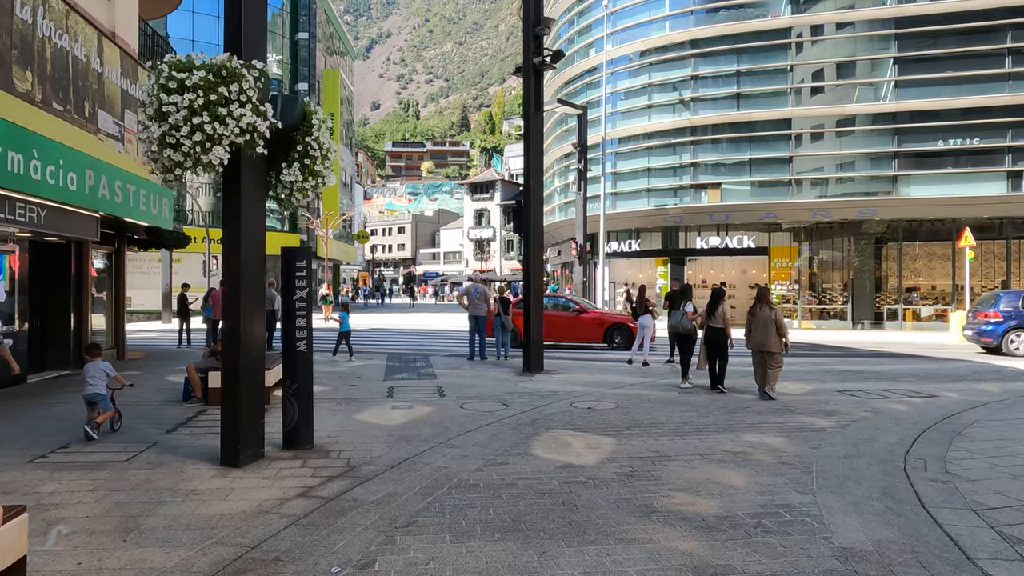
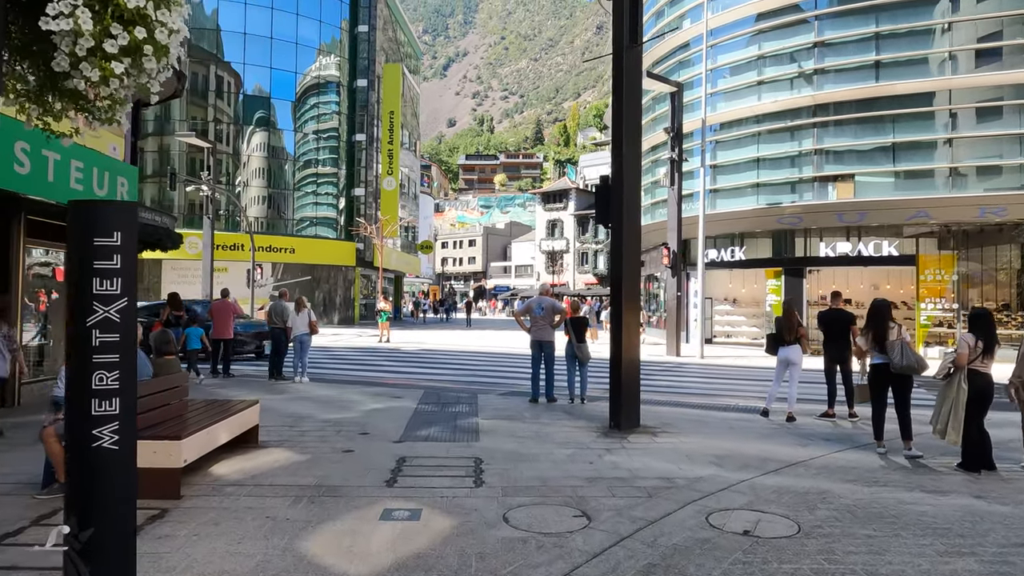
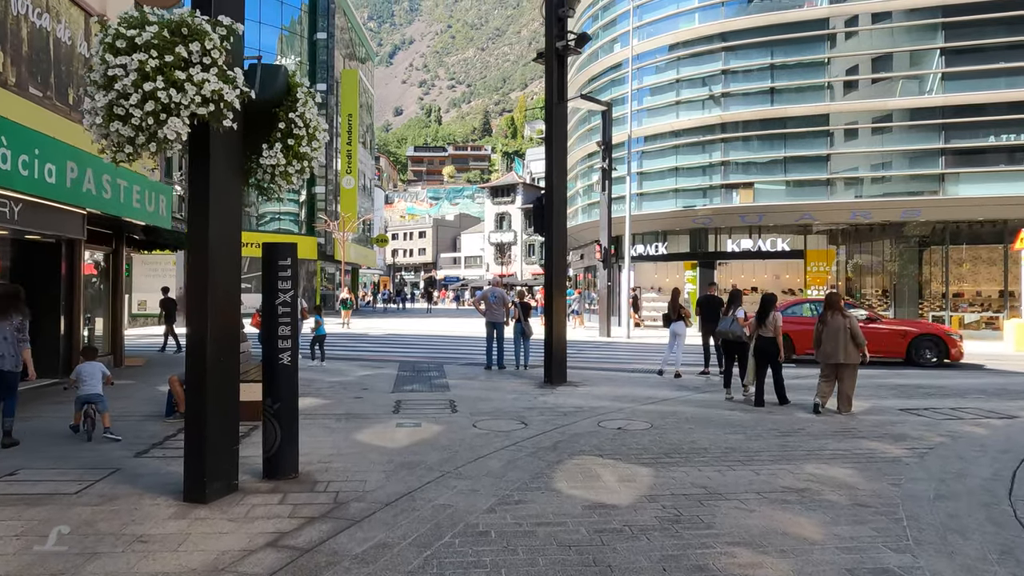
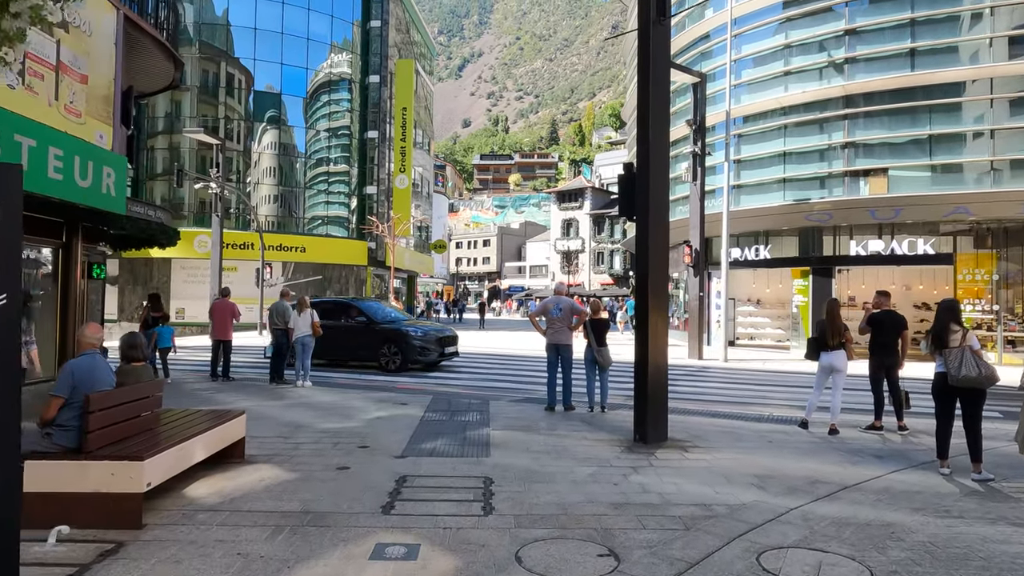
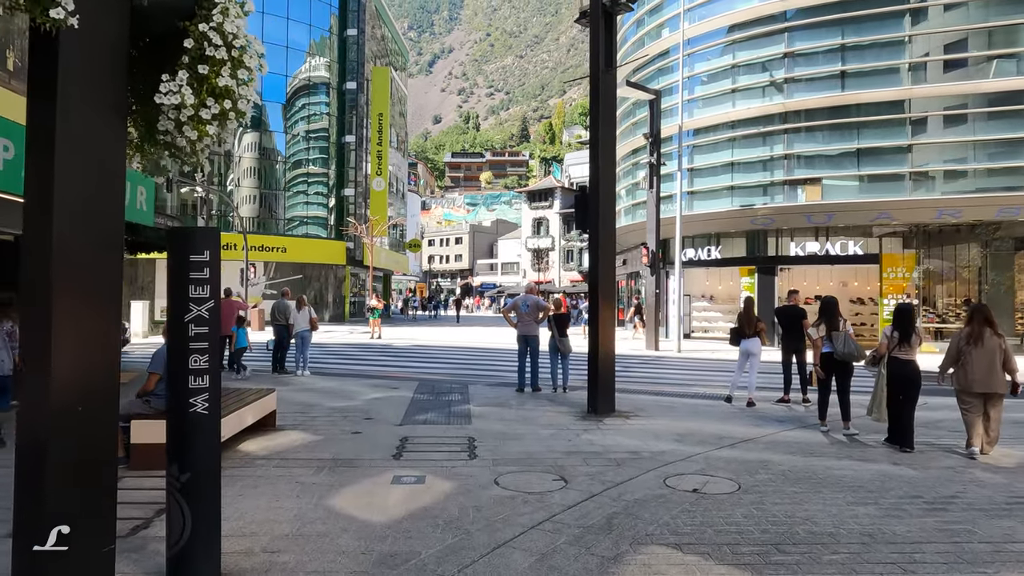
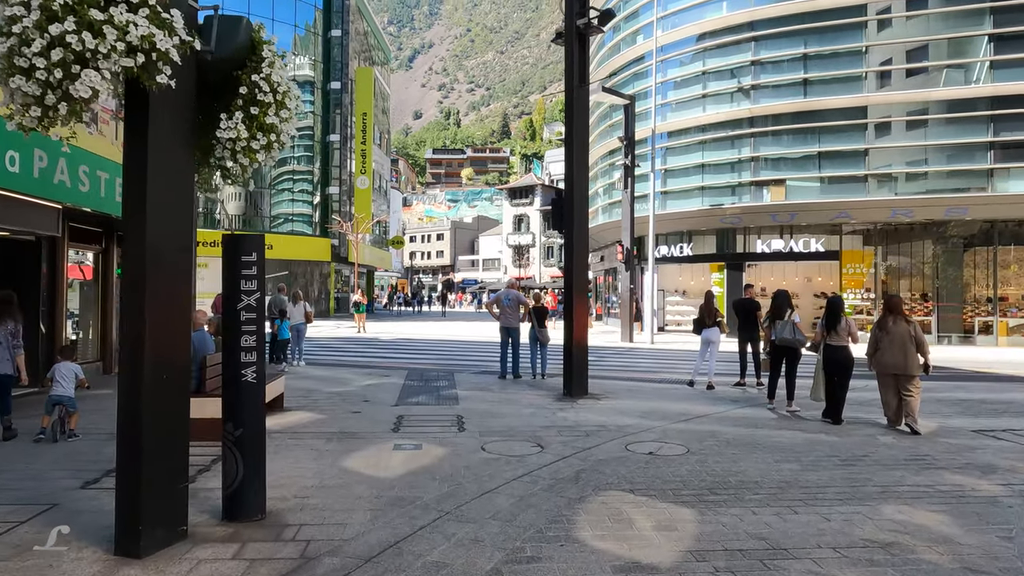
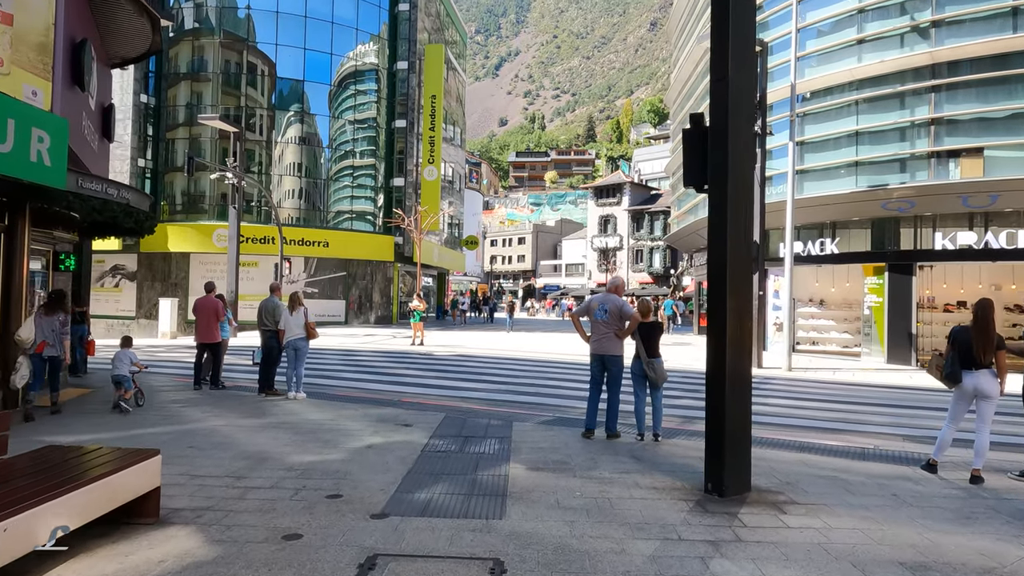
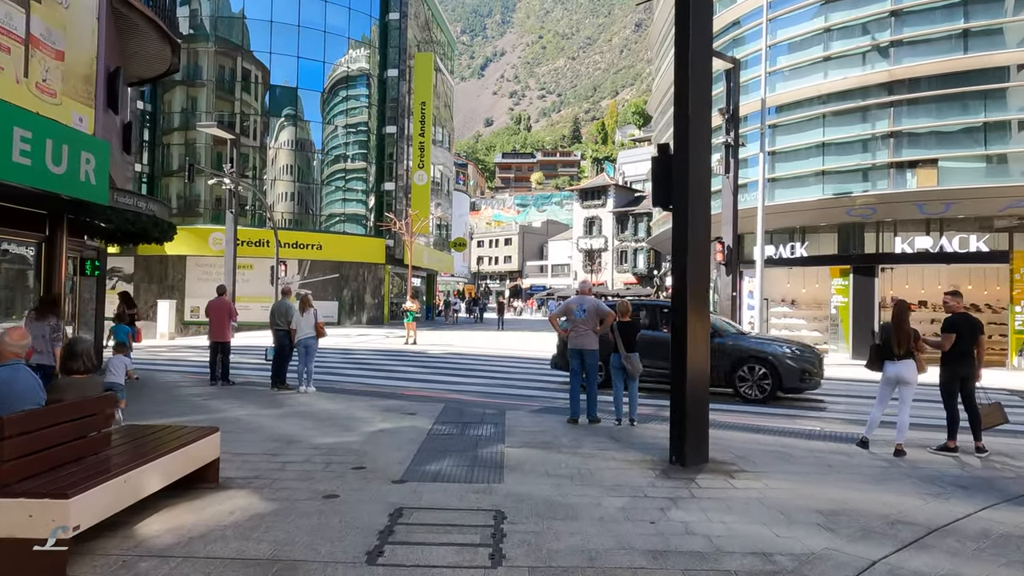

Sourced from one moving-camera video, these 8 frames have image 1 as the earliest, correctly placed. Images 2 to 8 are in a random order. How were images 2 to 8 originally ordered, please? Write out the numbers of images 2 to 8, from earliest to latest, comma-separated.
3, 6, 5, 2, 4, 8, 7
